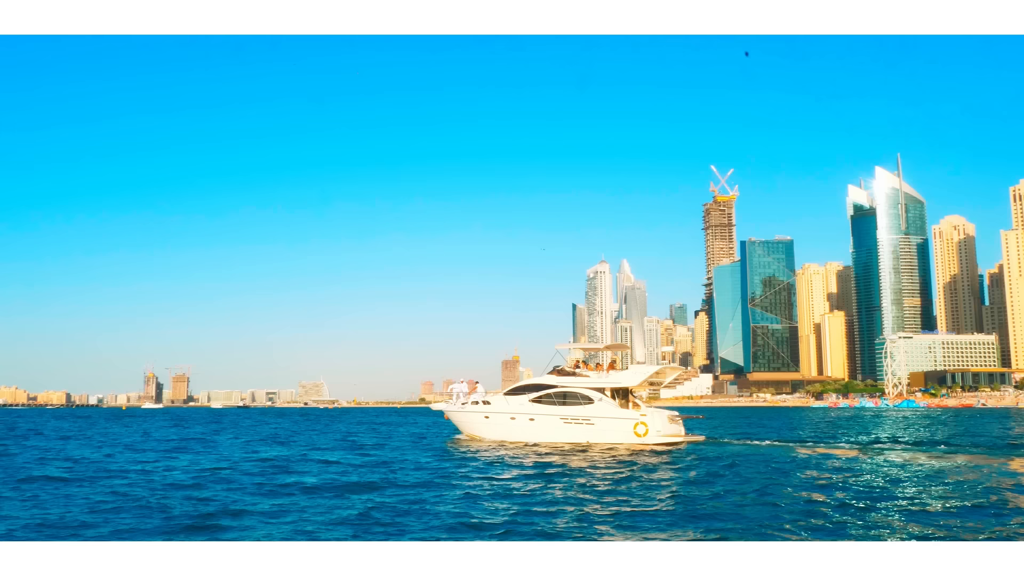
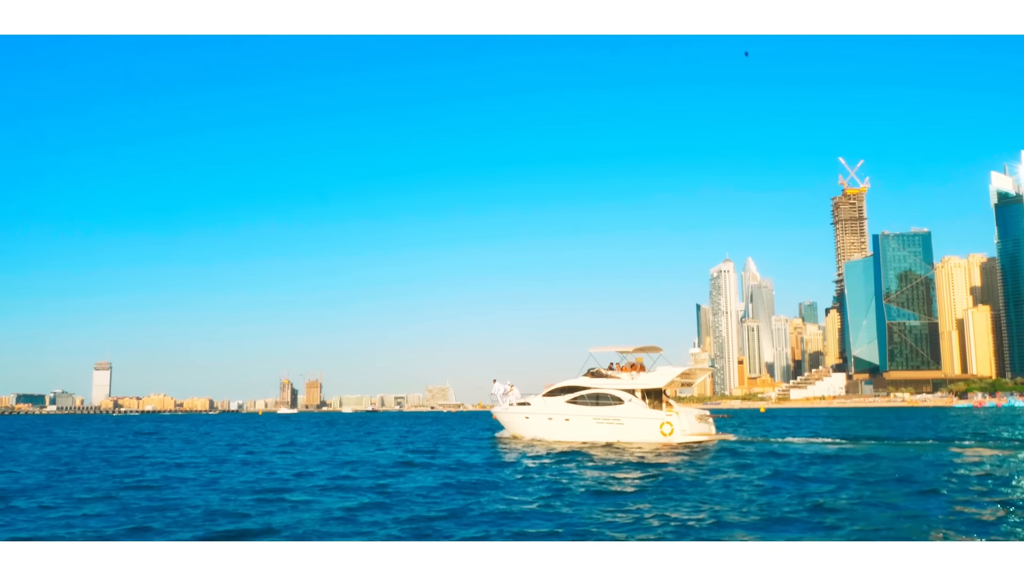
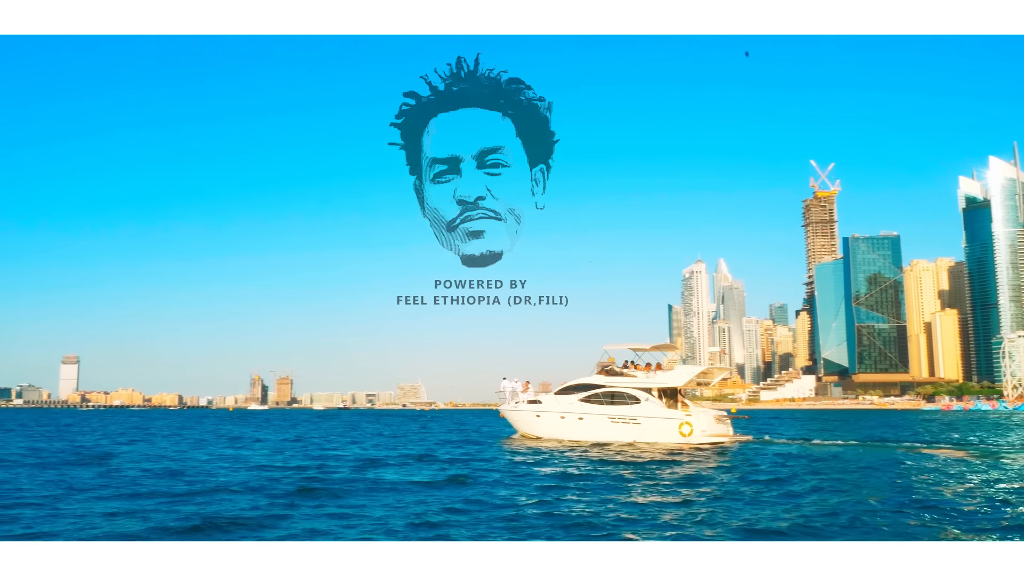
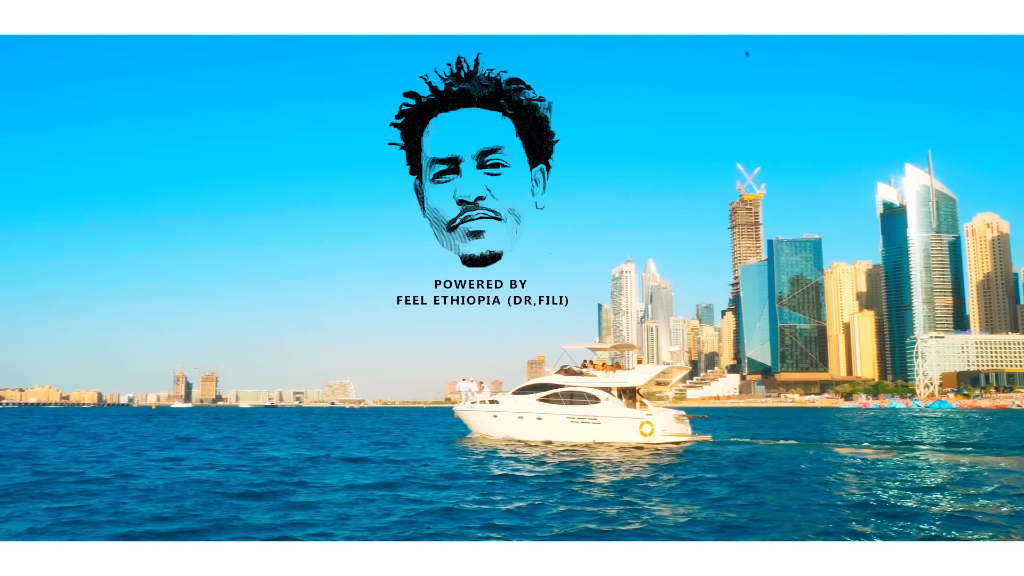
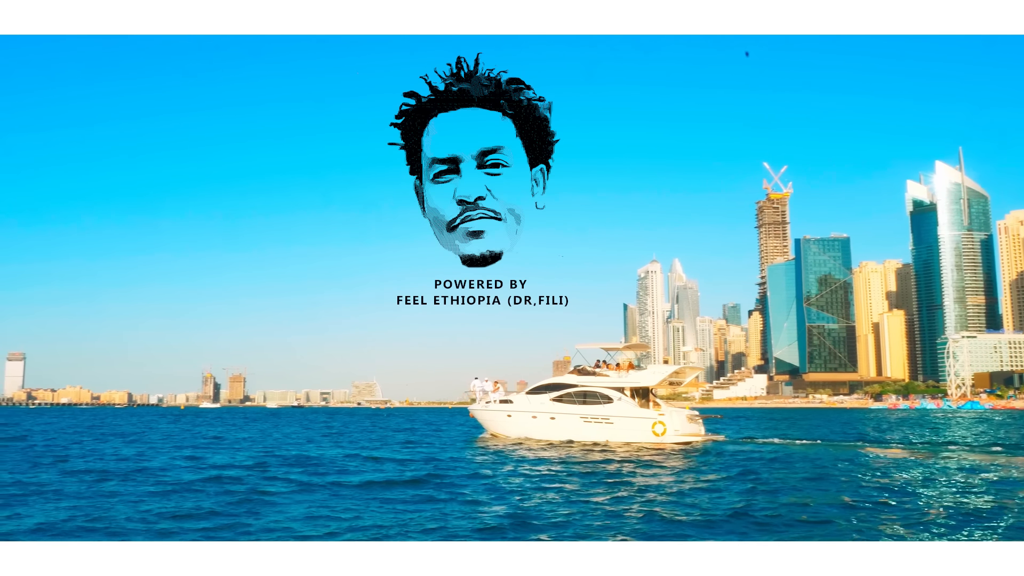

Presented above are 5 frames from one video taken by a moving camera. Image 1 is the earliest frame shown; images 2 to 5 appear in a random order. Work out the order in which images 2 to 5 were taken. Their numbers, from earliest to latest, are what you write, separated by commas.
4, 5, 3, 2
